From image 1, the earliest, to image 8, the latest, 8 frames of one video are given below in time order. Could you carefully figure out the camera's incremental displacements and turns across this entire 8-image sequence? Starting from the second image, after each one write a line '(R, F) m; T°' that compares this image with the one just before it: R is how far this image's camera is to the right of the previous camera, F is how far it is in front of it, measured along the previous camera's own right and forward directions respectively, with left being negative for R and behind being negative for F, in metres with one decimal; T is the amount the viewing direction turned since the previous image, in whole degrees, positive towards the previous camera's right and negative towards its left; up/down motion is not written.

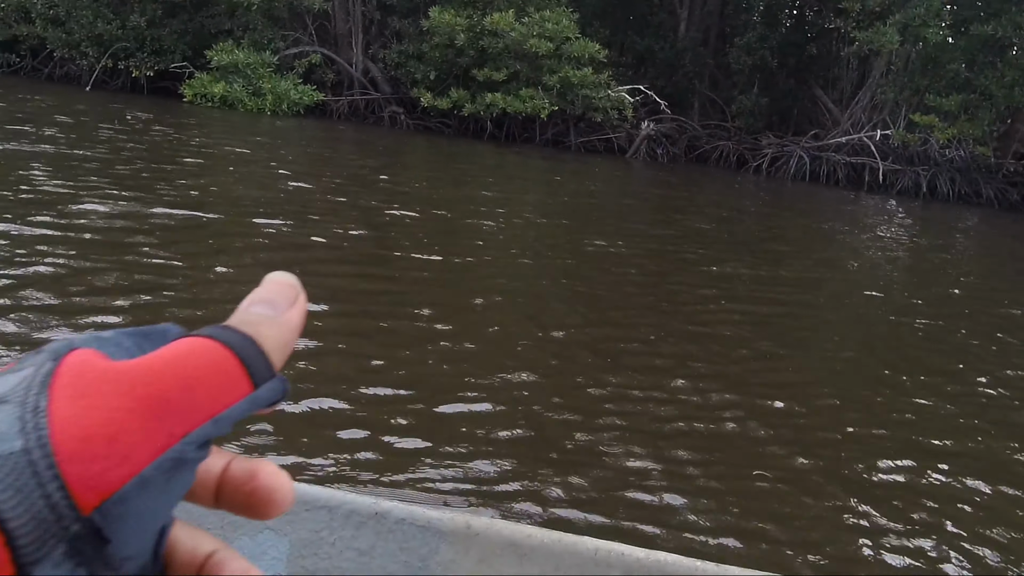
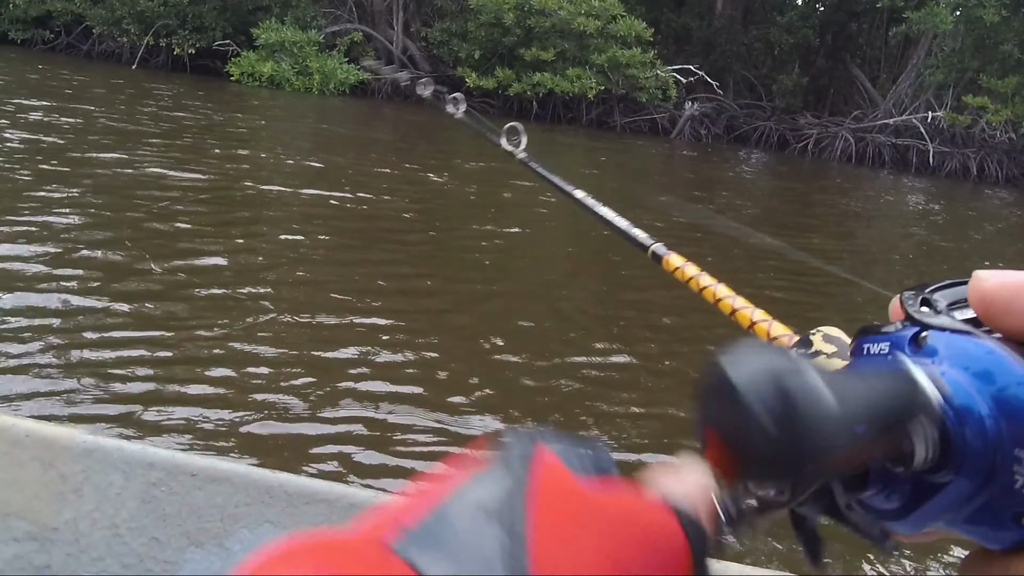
(-0.4, 0.0) m; 0°
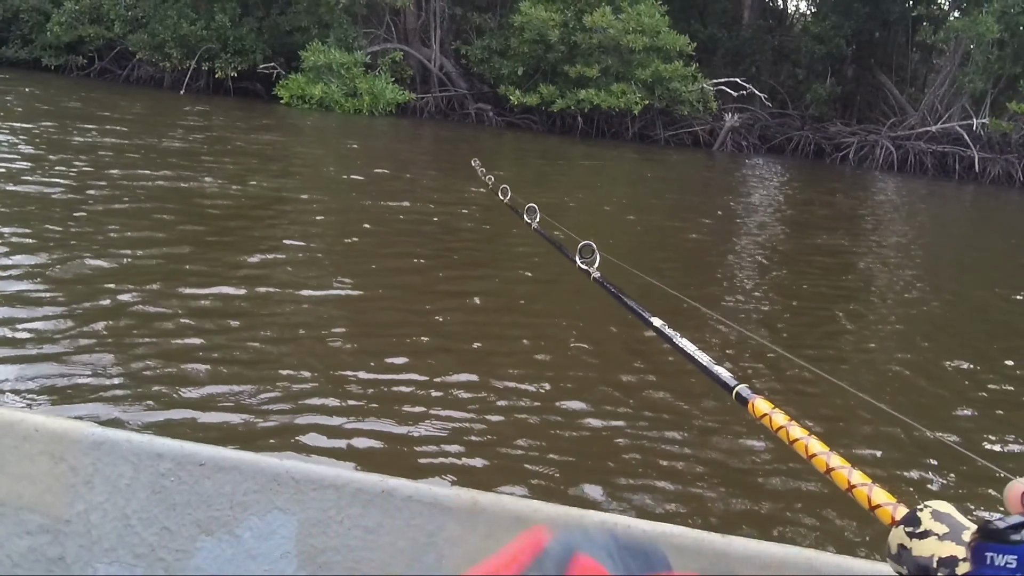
(-0.5, 0.0) m; +1°
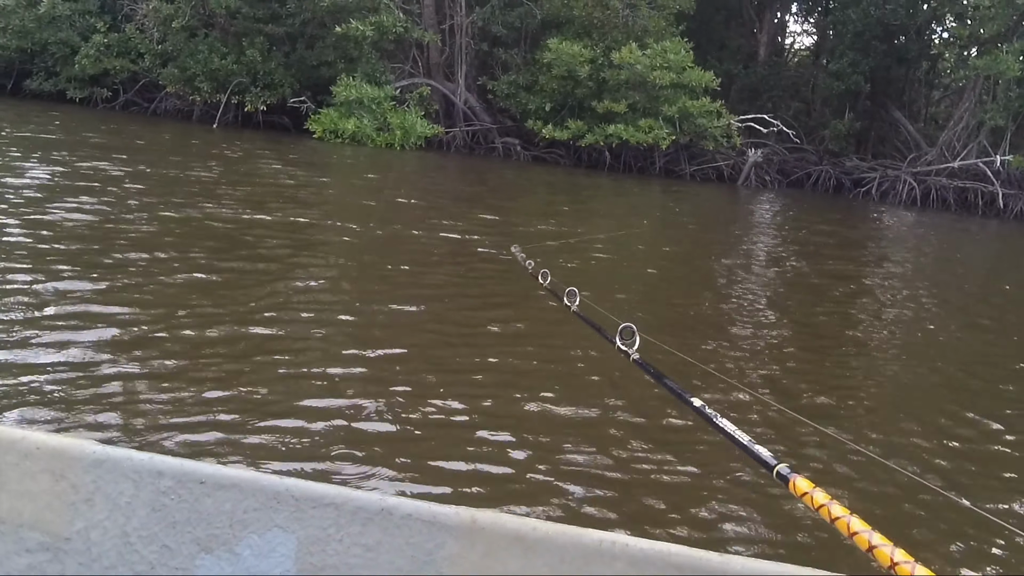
(-0.3, 0.0) m; +1°
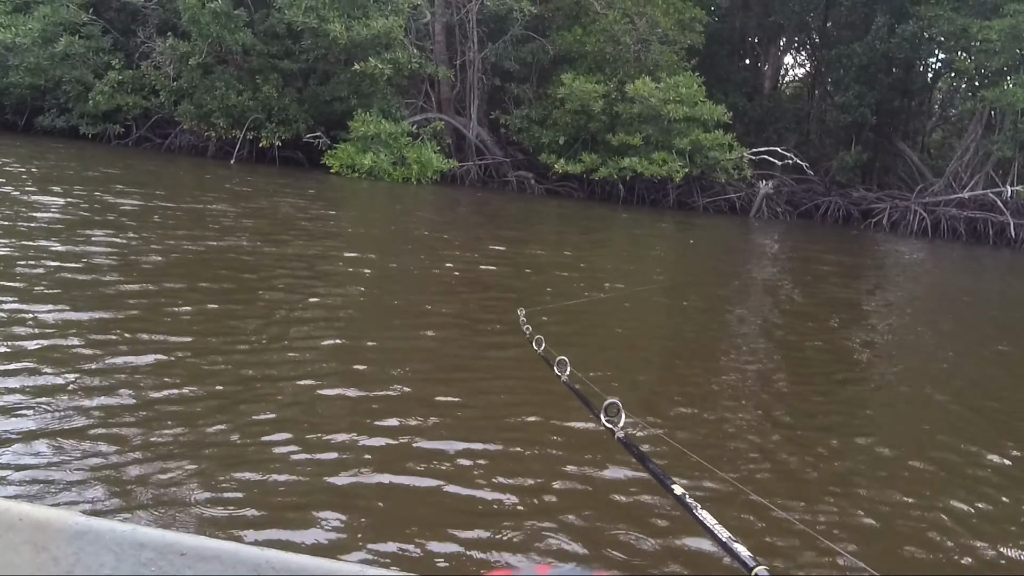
(-0.2, 0.0) m; 0°
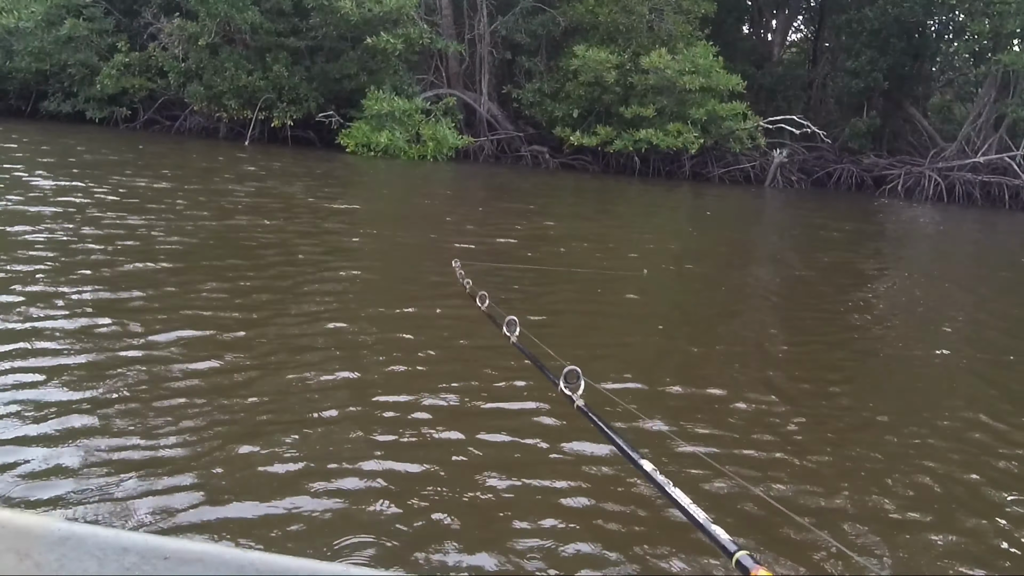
(-0.2, 0.0) m; 0°
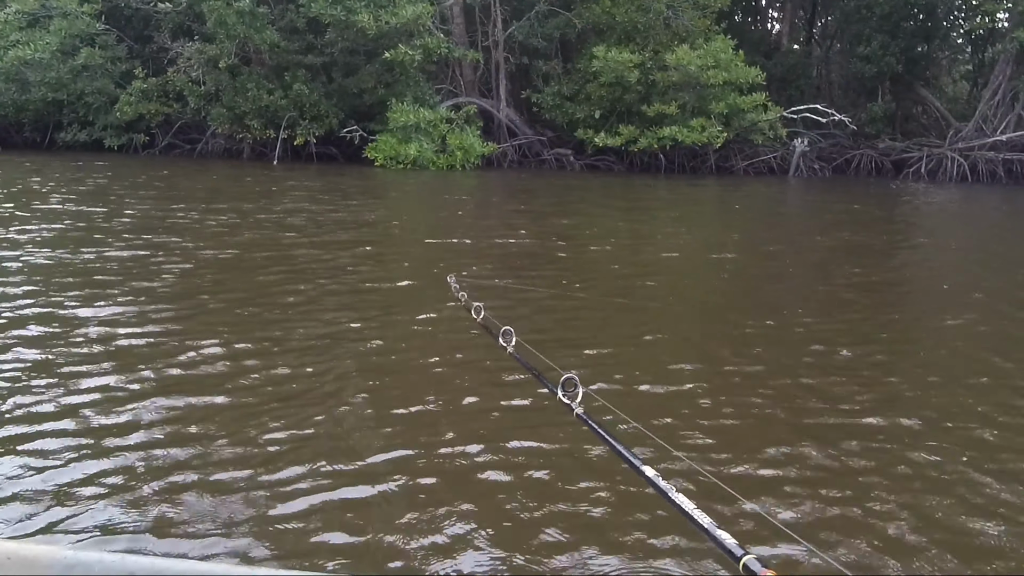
(-0.3, 0.0) m; 0°
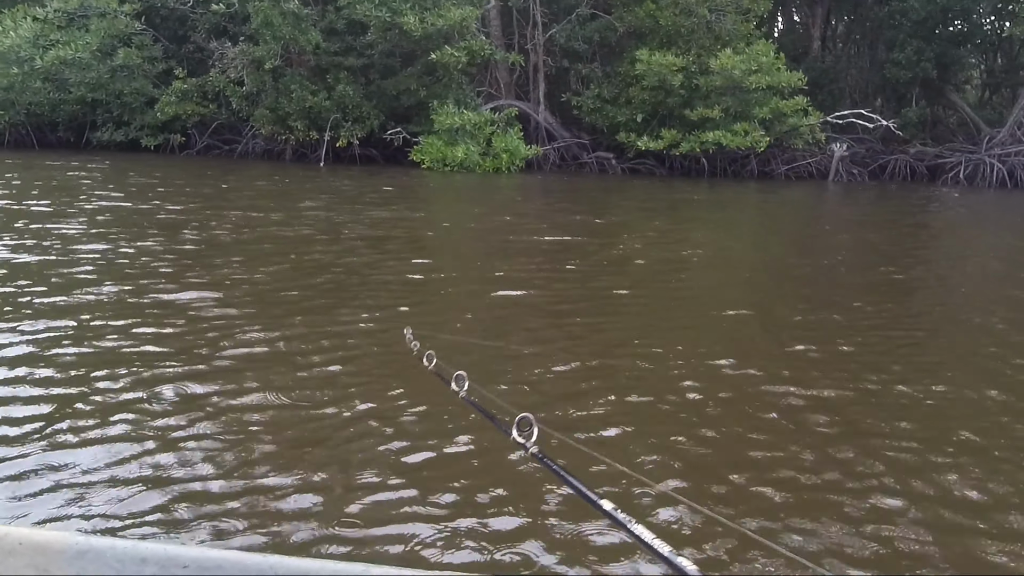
(-0.4, 0.0) m; 0°
